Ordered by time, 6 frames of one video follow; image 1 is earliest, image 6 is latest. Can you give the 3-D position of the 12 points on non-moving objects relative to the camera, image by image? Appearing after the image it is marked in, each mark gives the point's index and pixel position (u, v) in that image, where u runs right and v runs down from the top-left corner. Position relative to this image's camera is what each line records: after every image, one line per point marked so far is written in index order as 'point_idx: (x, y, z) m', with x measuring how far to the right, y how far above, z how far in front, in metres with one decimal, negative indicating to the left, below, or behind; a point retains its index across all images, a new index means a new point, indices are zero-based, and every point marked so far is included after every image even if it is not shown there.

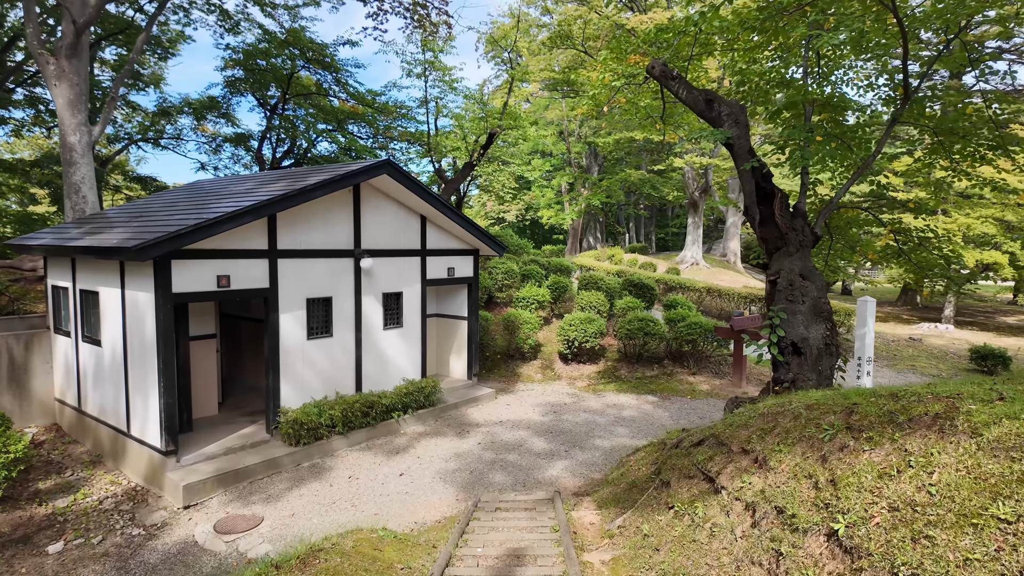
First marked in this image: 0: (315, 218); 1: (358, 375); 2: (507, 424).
0: (-2.6, +0.9, +7.7) m
1: (-2.2, -1.2, +8.4) m
2: (-0.1, -2.0, +8.8) m
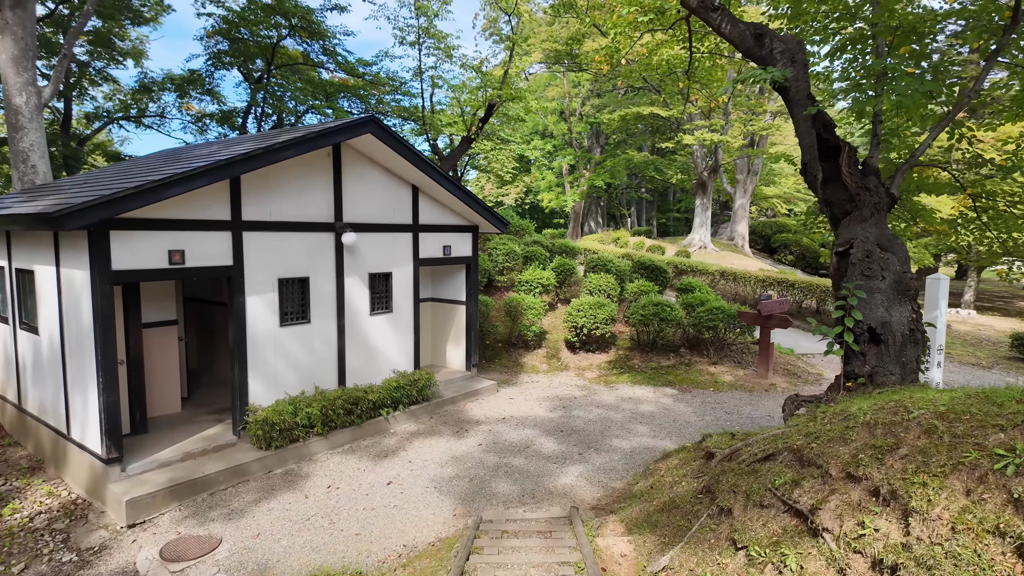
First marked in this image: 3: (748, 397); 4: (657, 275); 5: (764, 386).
0: (-2.5, +1.2, +6.6) m
1: (-2.1, -1.0, +7.3) m
2: (0.0, -1.8, +7.8) m
3: (+3.6, -1.7, +9.0) m
4: (+3.3, +0.3, +13.4) m
5: (+4.1, -1.6, +9.5) m
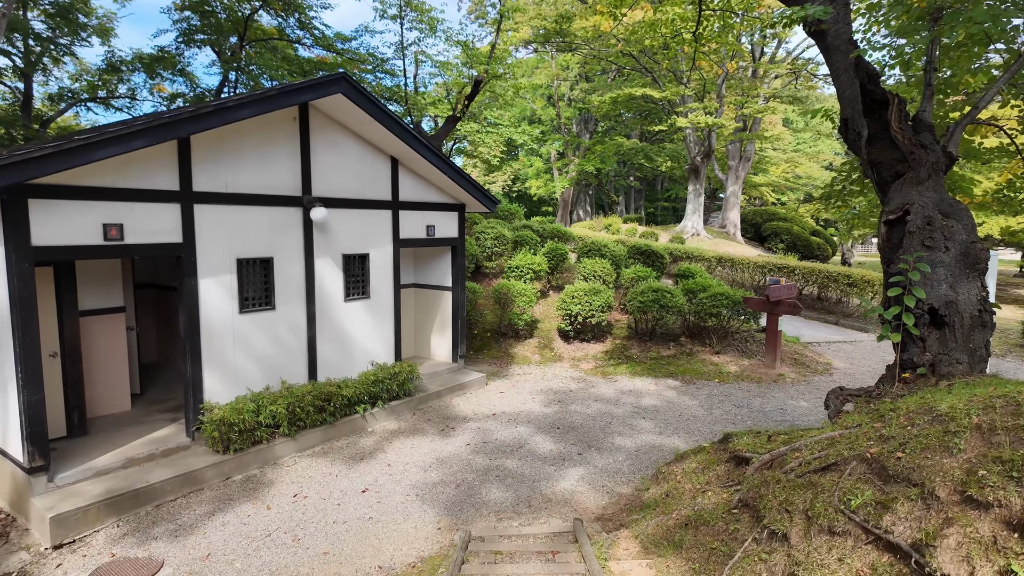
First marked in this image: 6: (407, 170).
0: (-2.6, +1.4, +5.8) m
1: (-2.2, -0.8, +6.6) m
2: (-0.1, -1.6, +7.1) m
3: (+3.5, -1.4, +8.4) m
4: (+3.1, +0.6, +12.7) m
5: (+3.9, -1.3, +8.9) m
6: (-1.4, +1.5, +7.5) m
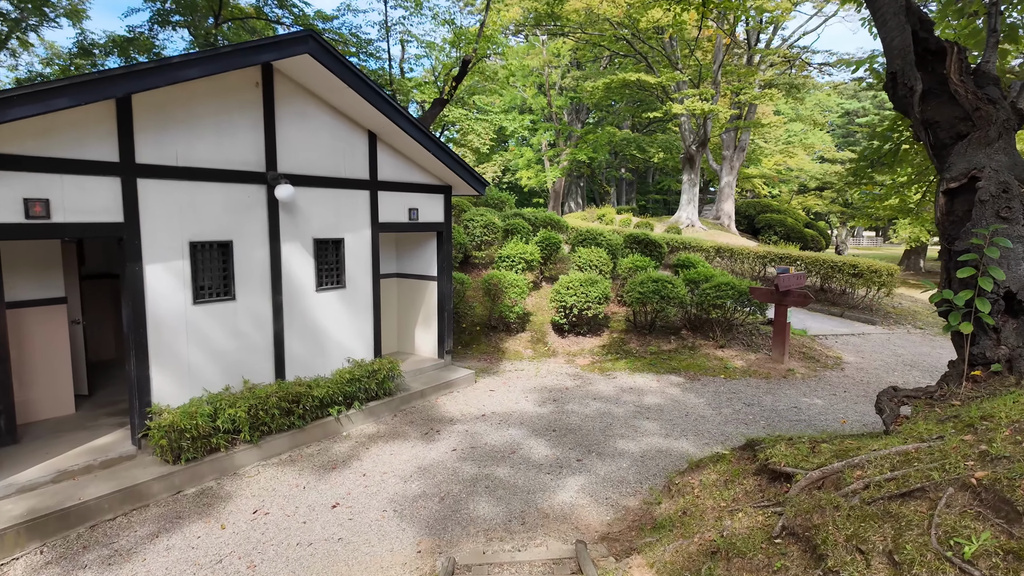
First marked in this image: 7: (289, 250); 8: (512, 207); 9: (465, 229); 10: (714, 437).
0: (-2.7, +1.5, +5.1) m
1: (-2.3, -0.7, +5.9) m
2: (-0.2, -1.4, +6.4) m
3: (+3.4, -1.3, +7.8) m
4: (+2.9, +0.8, +12.1) m
5: (+3.8, -1.2, +8.3) m
6: (-1.5, +1.6, +6.8) m
7: (-2.2, +0.4, +5.9) m
8: (0.0, +1.9, +13.9) m
9: (-0.9, +1.2, +11.5) m
10: (+2.0, -1.5, +5.9) m
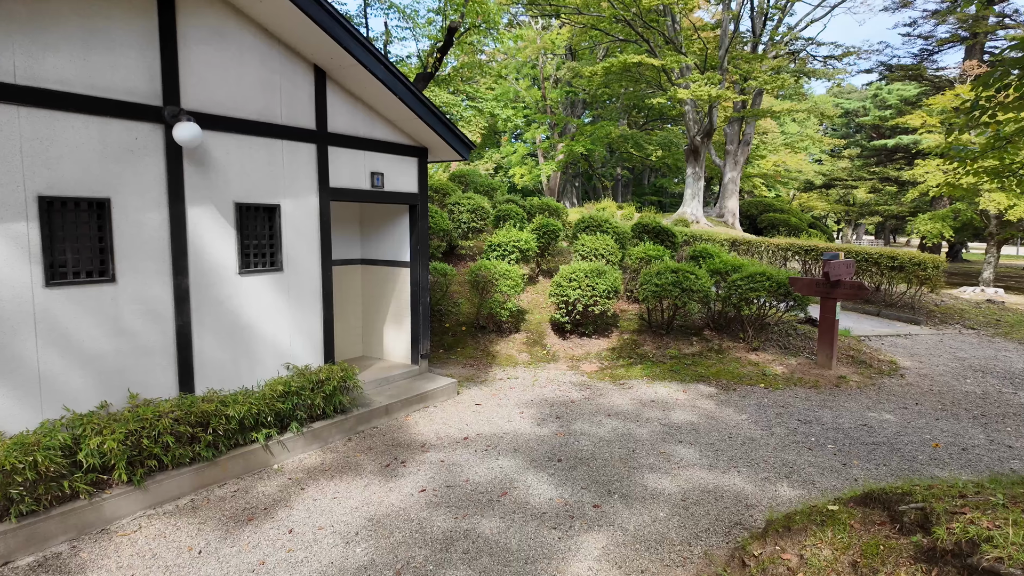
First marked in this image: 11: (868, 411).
0: (-2.8, +1.6, +3.6) m
1: (-2.4, -0.5, +4.3) m
2: (-0.3, -1.3, +4.9) m
3: (+3.3, -1.2, +6.3) m
4: (+2.8, +0.9, +10.7) m
5: (+3.7, -1.1, +6.8) m
6: (-1.5, +1.8, +5.3) m
7: (-2.3, +0.5, +4.3) m
8: (-0.2, +2.0, +12.4) m
9: (-1.1, +1.2, +9.9) m
10: (+2.0, -1.4, +4.4) m
11: (+3.5, -1.2, +5.9) m
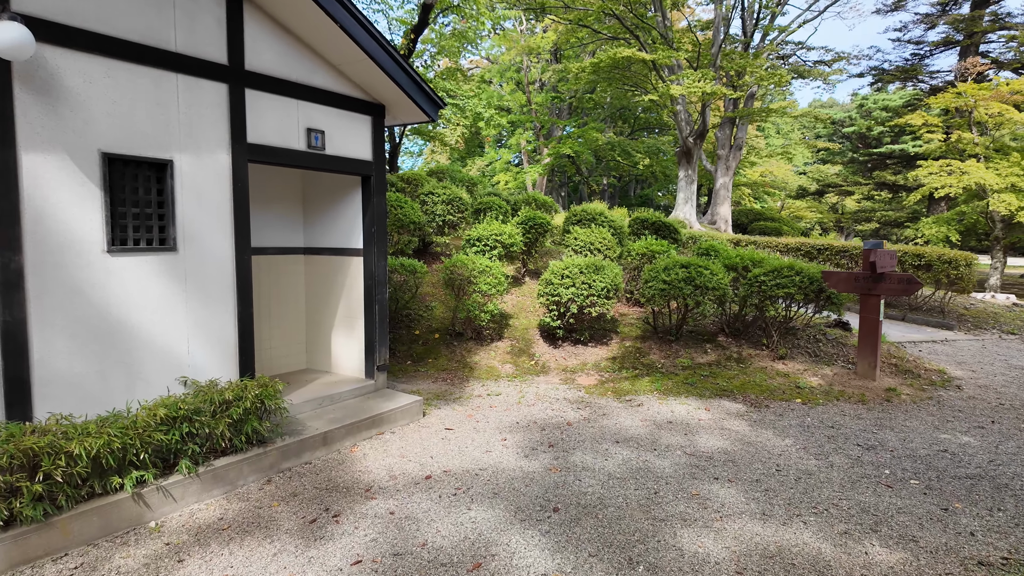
0: (-2.9, +1.7, +2.3) m
1: (-2.5, -0.4, +3.0) m
2: (-0.4, -1.2, +3.6) m
3: (+3.1, -1.1, +5.1) m
4: (+2.5, +0.8, +9.5) m
5: (+3.5, -1.0, +5.7) m
6: (-1.7, +1.8, +4.1) m
7: (-2.4, +0.6, +3.0) m
8: (-0.5, +1.9, +11.2) m
9: (-1.3, +1.2, +8.7) m
10: (+1.8, -1.2, +3.2) m
11: (+3.4, -1.1, +4.7) m
